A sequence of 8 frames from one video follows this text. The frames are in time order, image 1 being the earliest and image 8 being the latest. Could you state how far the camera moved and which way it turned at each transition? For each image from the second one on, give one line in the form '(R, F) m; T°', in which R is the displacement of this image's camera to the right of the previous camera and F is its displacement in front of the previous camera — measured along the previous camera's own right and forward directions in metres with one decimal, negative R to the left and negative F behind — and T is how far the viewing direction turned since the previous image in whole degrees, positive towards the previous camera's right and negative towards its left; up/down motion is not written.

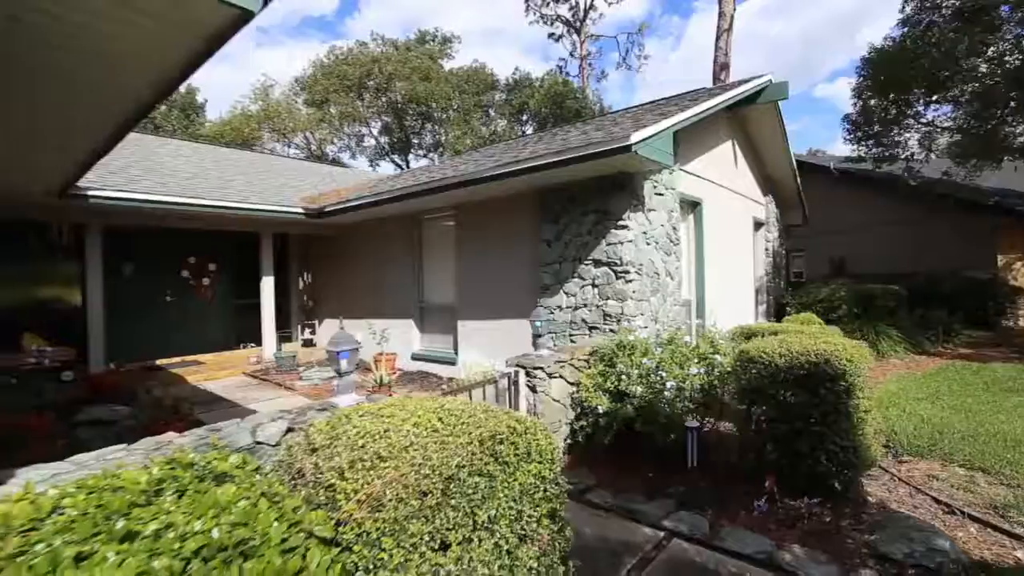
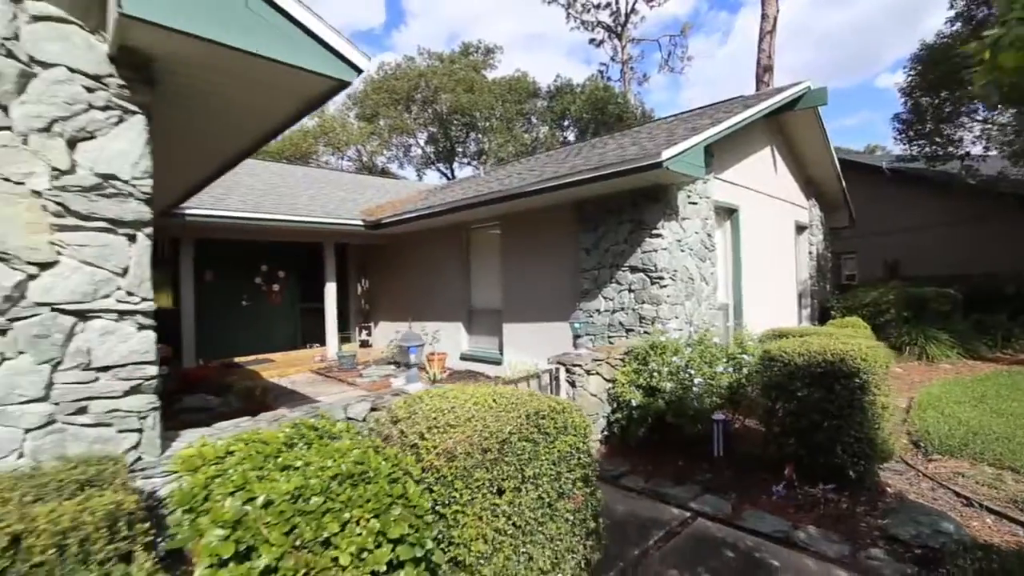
(0.0, -0.5) m; -5°
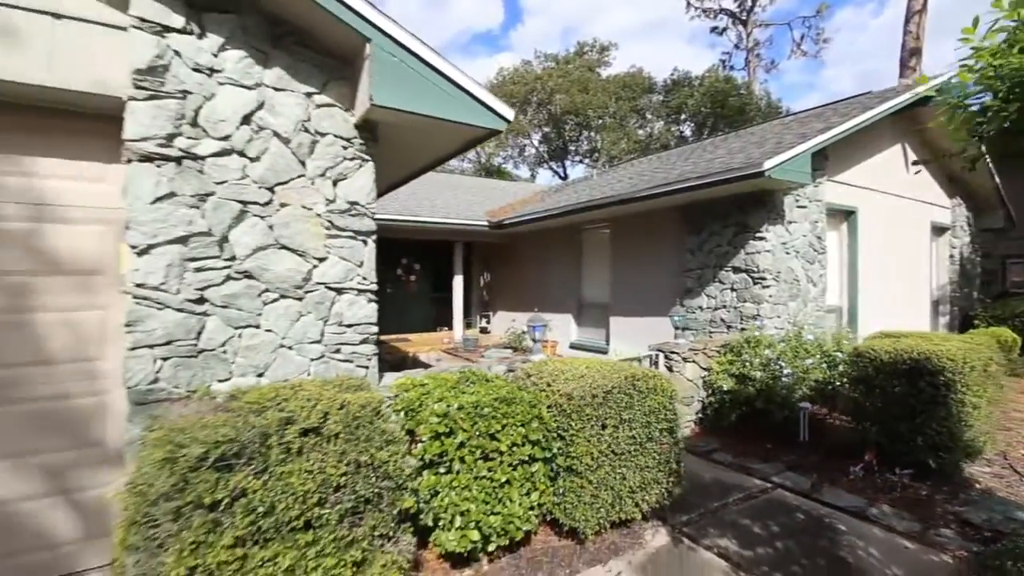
(0.0, -0.9) m; -13°
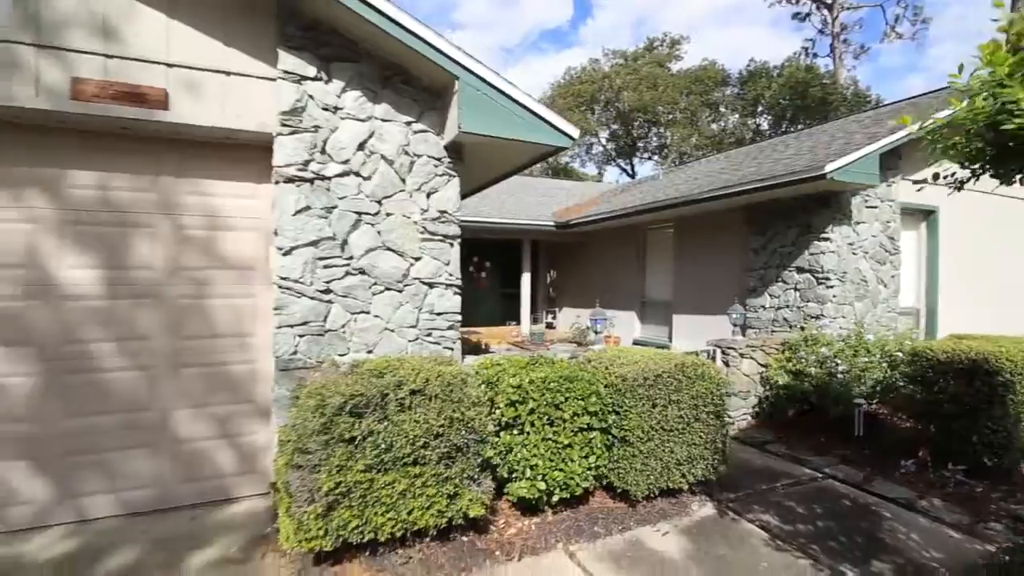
(0.0, -0.6) m; -8°
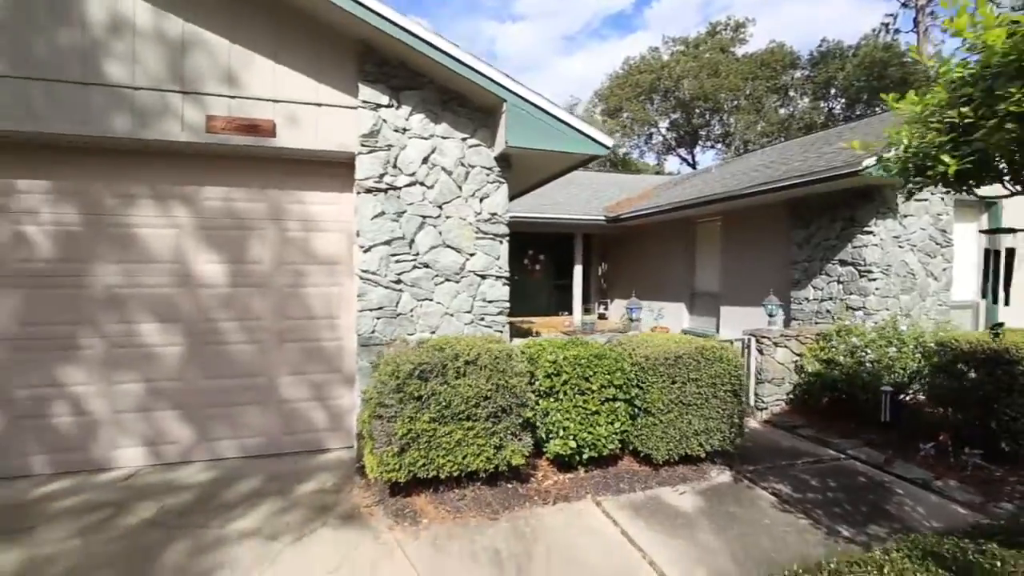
(+0.2, -0.6) m; -7°
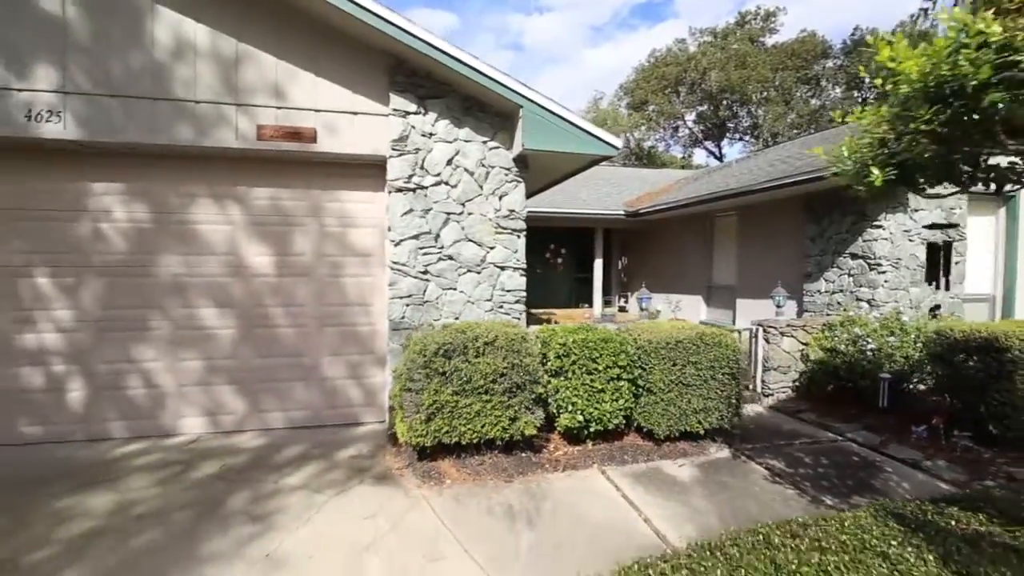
(+0.1, -0.4) m; -3°
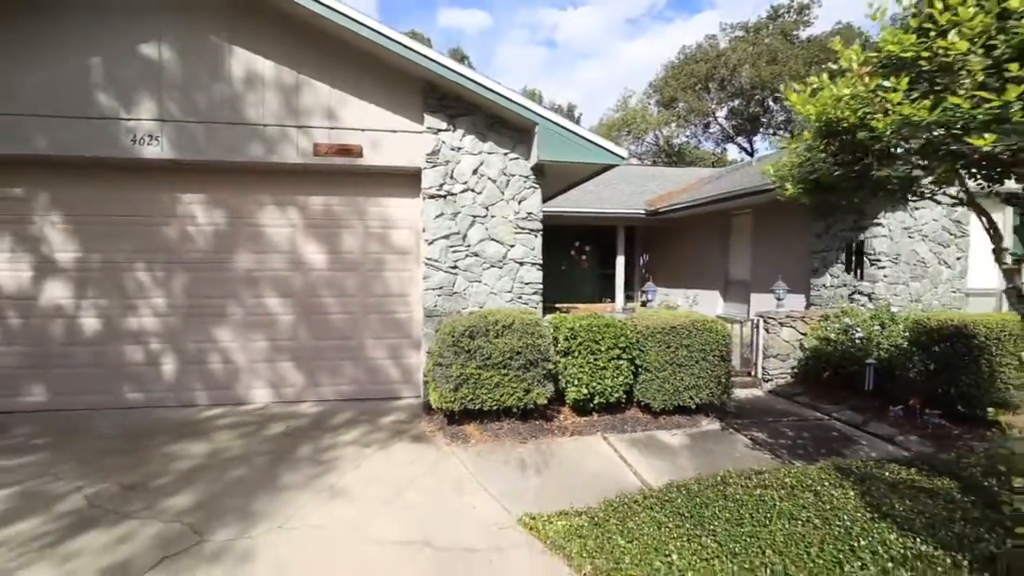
(+0.2, -0.8) m; -4°
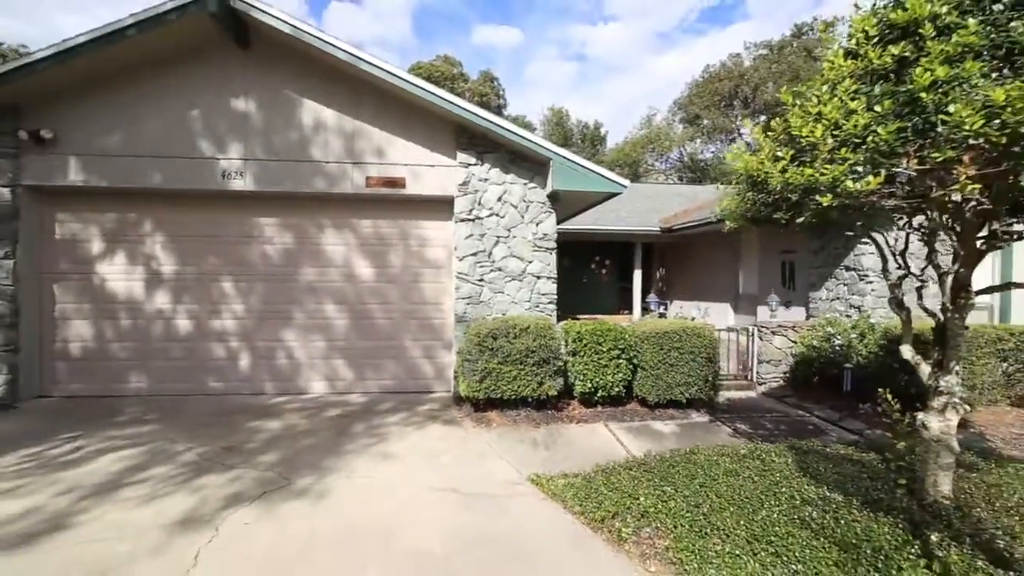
(+0.1, -1.0) m; -3°
